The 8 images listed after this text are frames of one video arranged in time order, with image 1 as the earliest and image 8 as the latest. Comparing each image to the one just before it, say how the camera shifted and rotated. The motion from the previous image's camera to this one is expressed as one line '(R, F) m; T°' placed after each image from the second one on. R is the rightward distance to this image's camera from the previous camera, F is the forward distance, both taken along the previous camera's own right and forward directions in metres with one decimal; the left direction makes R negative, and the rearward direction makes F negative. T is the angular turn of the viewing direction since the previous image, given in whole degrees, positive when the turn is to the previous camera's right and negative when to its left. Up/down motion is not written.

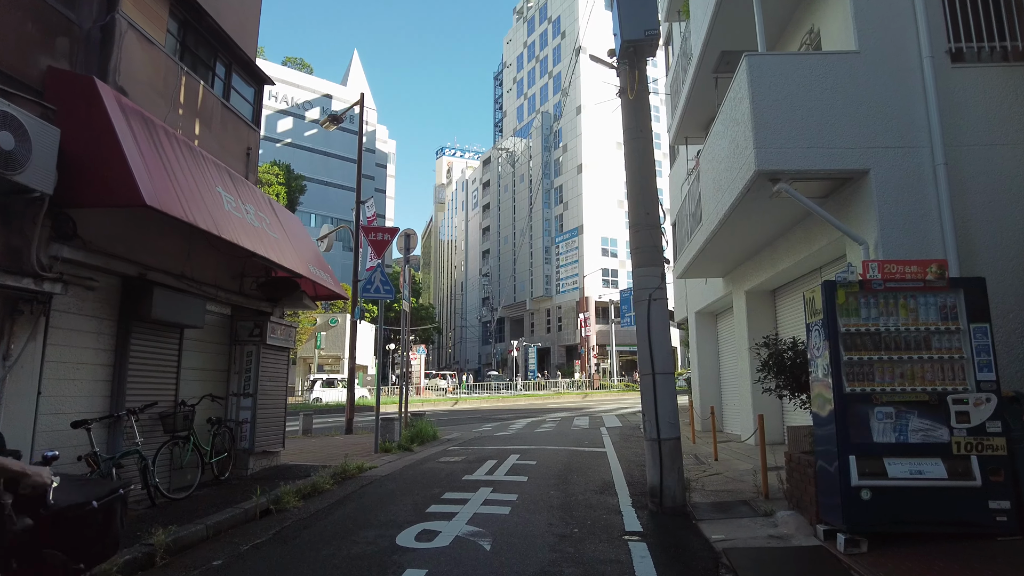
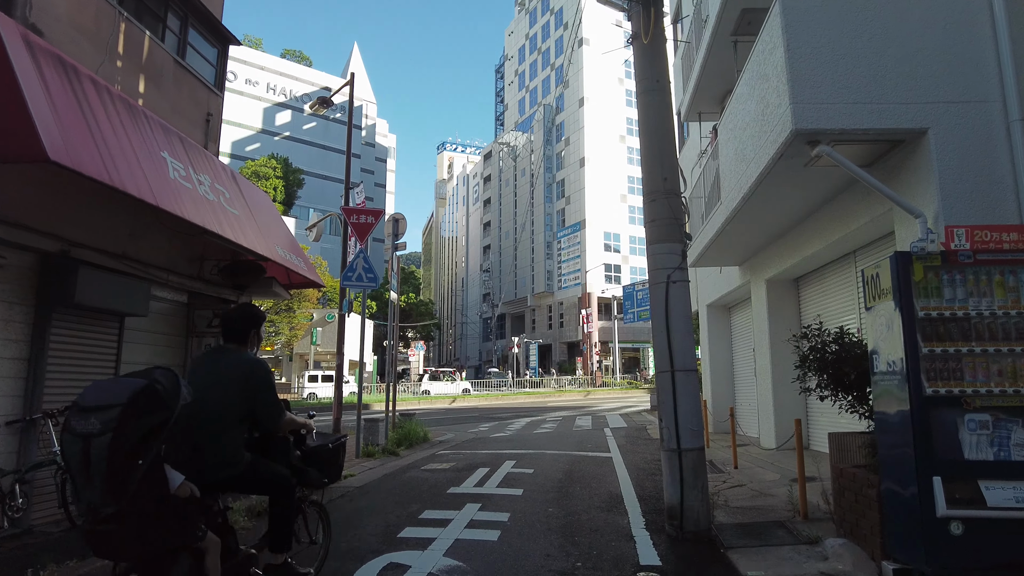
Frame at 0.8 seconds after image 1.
(+0.1, +1.1) m; 0°
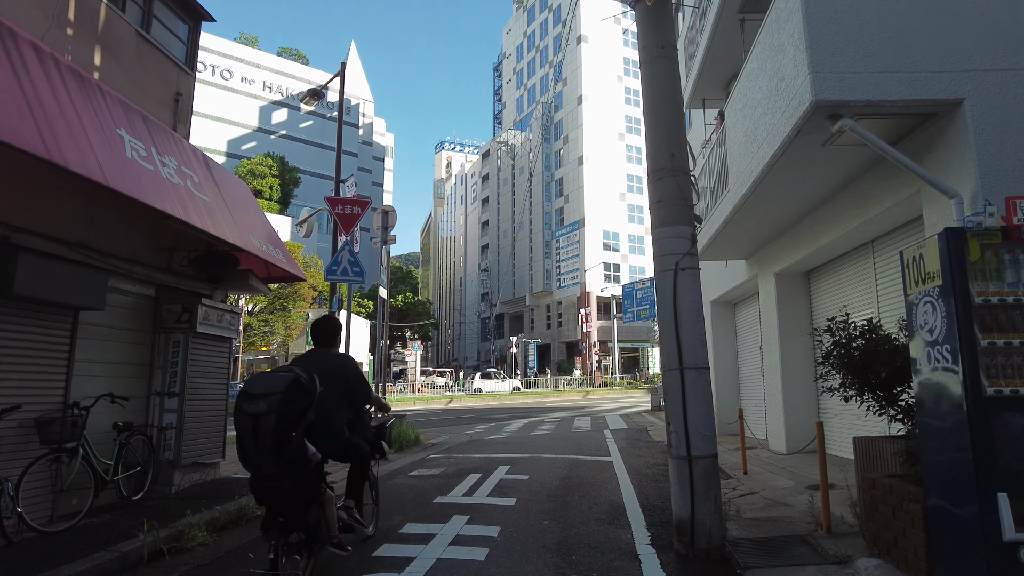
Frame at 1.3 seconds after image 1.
(+0.1, +0.6) m; 0°
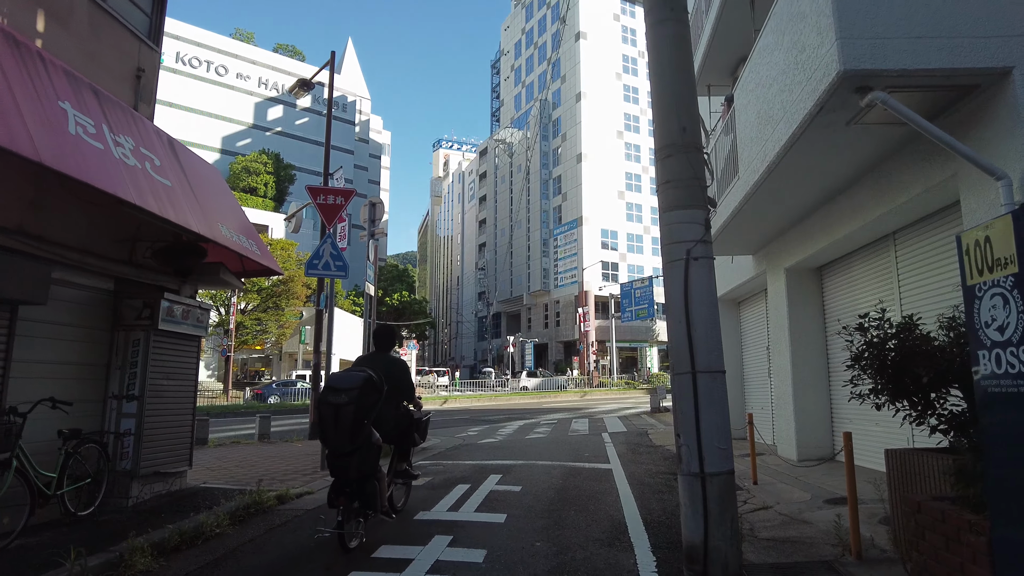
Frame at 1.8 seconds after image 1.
(+0.1, +0.6) m; 0°
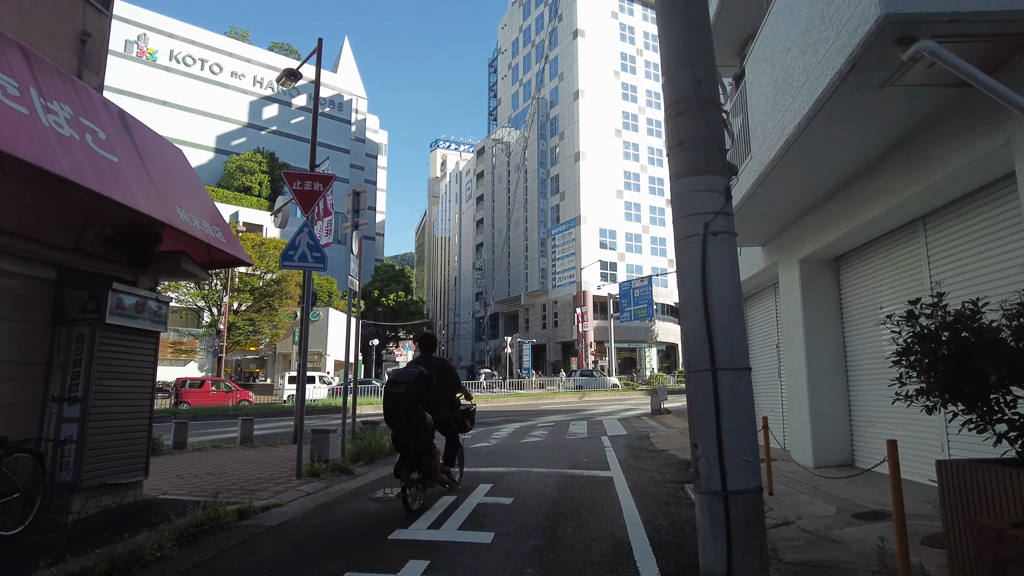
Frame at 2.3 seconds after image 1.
(+0.1, +0.7) m; 0°
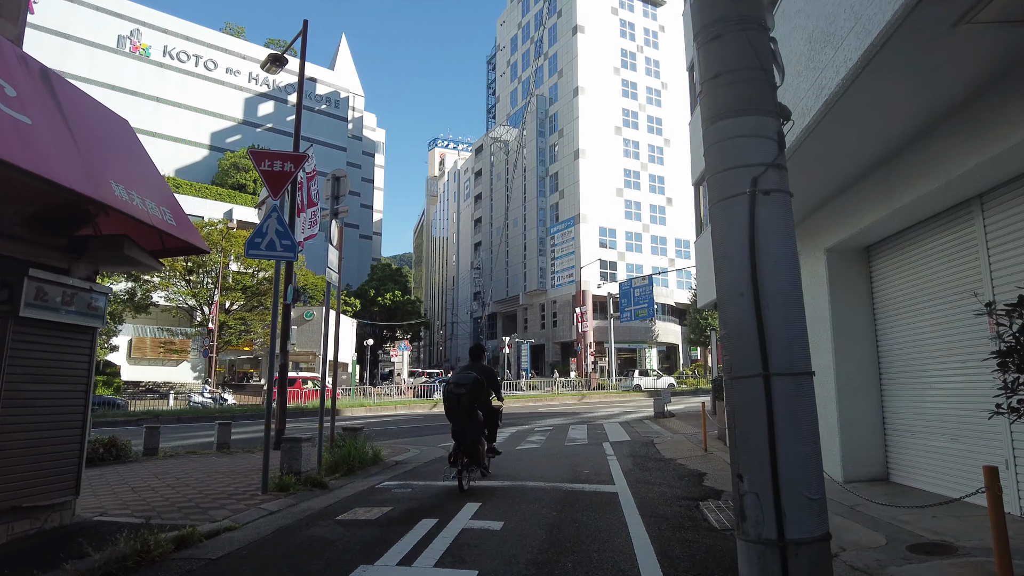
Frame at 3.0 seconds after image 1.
(+0.1, +1.0) m; 0°
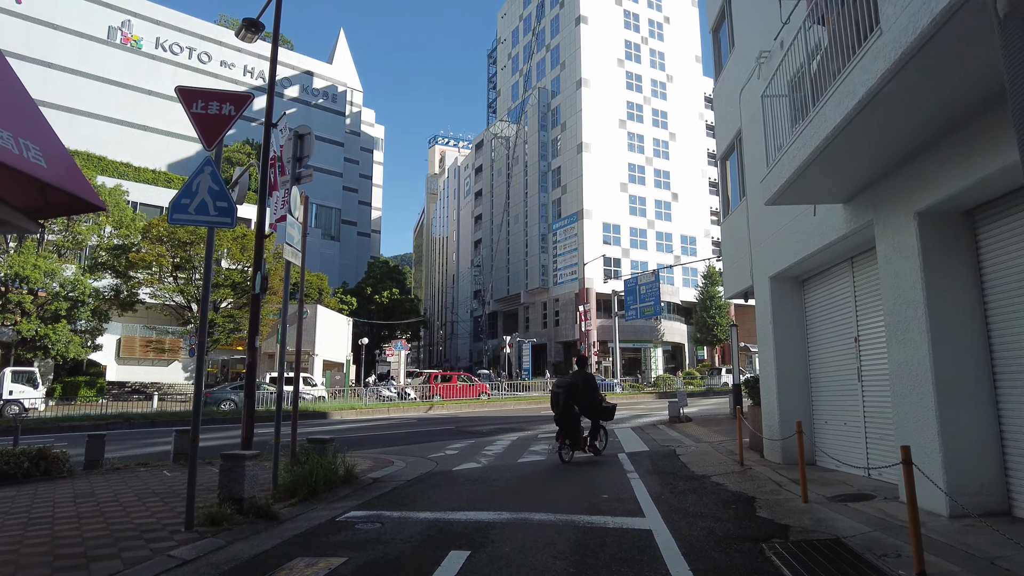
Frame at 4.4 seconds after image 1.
(0.0, +1.8) m; 0°
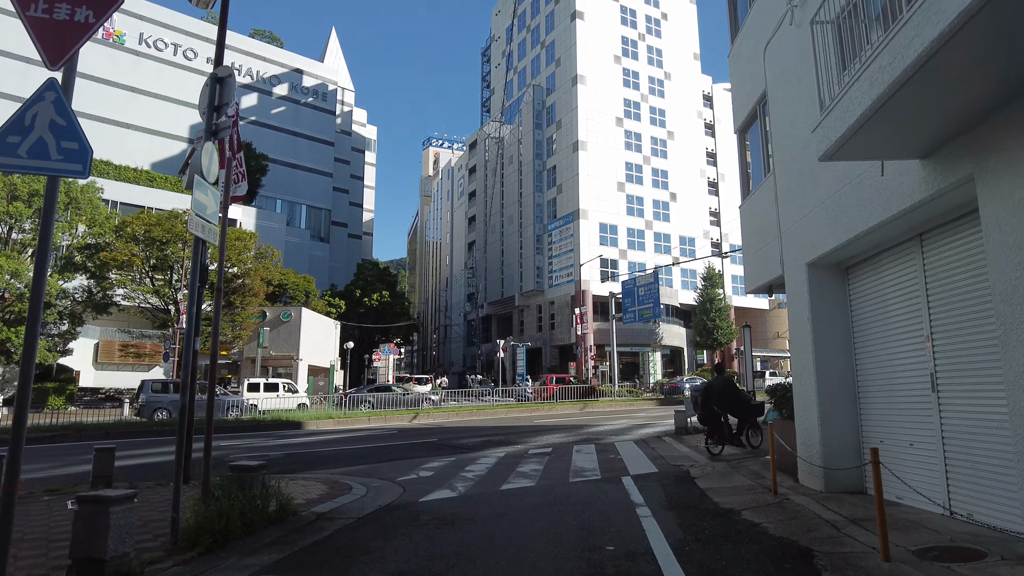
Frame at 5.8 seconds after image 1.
(+0.2, +1.9) m; 0°
